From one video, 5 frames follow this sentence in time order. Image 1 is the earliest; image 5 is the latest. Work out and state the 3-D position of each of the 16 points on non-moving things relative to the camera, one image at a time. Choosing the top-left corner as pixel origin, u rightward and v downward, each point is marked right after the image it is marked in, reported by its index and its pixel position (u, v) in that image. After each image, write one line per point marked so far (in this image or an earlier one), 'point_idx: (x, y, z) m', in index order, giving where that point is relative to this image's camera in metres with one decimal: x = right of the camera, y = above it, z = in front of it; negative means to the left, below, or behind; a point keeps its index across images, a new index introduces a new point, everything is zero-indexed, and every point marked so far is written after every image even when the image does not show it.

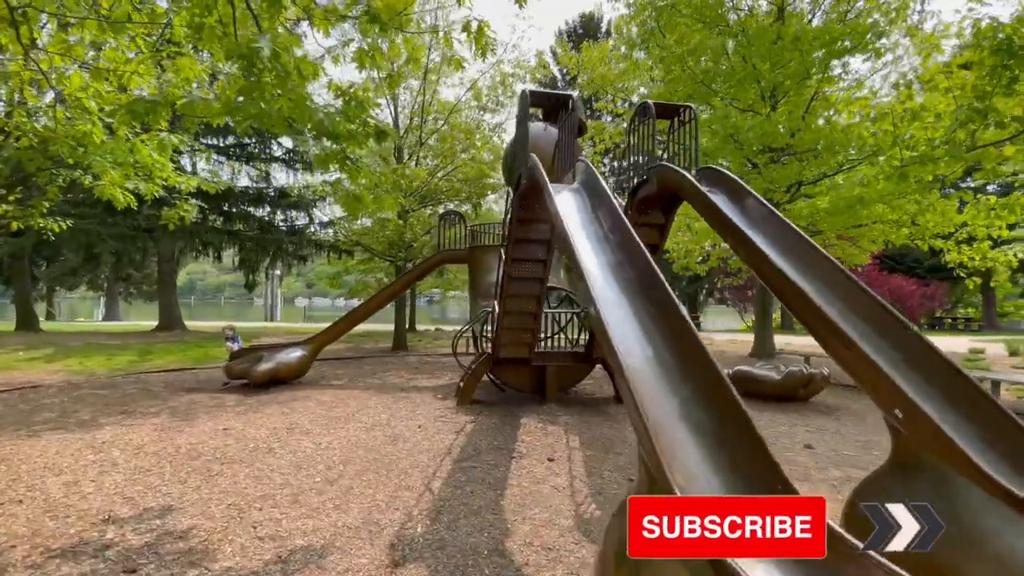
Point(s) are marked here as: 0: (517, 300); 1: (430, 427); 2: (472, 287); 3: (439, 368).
0: (+0.1, -0.2, +6.9) m
1: (-1.2, -2.0, +6.9) m
2: (-0.9, 0.0, +10.9) m
3: (-1.9, -2.1, +12.6) m
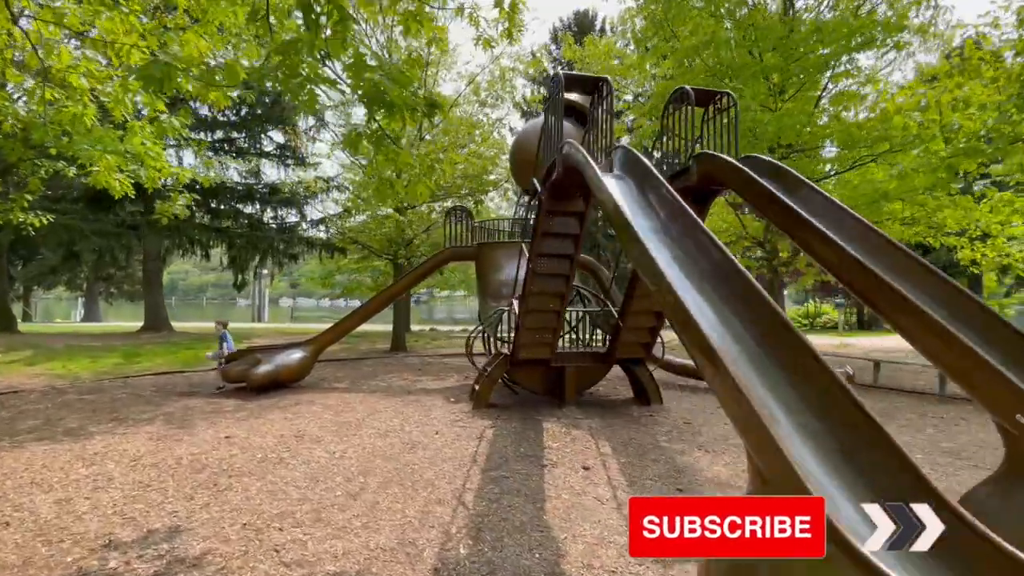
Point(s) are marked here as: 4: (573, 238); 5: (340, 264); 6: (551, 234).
0: (+0.4, -0.1, +6.5) m
1: (-0.9, -2.0, +6.5) m
2: (-0.7, 0.0, +10.5) m
3: (-1.8, -2.0, +12.2) m
4: (+0.8, +0.6, +6.1) m
5: (-6.8, +0.9, +18.9) m
6: (+0.5, +0.7, +6.1) m
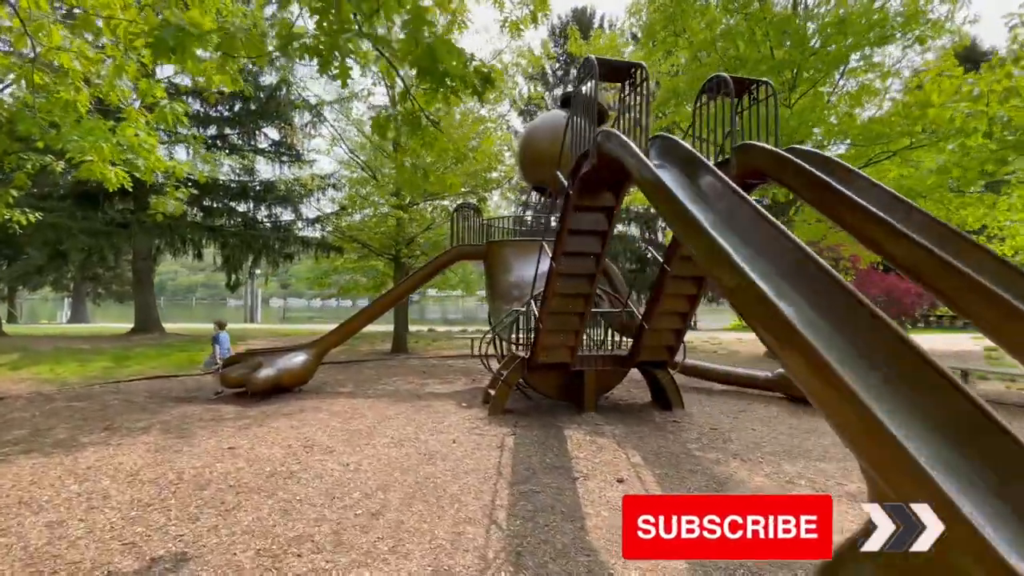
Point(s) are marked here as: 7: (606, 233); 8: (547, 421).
0: (+0.6, -0.1, +6.2) m
1: (-0.6, -2.0, +6.2) m
2: (-0.5, 0.0, +10.2) m
3: (-1.6, -2.0, +11.8) m
4: (+1.1, +0.6, +5.8) m
5: (-6.7, +0.9, +18.5) m
6: (+0.8, +0.7, +5.7) m
7: (+1.1, +0.7, +5.8) m
8: (+0.5, -1.9, +7.0) m
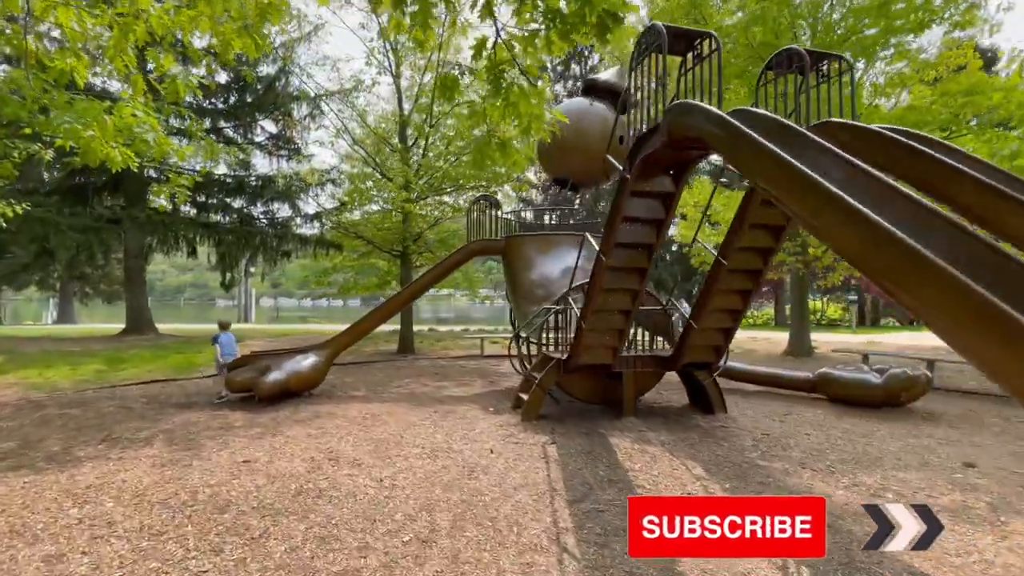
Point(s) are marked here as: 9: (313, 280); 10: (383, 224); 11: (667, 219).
0: (+1.1, -0.1, +5.7) m
1: (-0.1, -1.9, +5.6) m
2: (0.0, +0.1, +9.6) m
3: (-1.2, -2.0, +11.3) m
4: (+1.6, +0.7, +5.3) m
5: (-6.5, +1.0, +17.8) m
6: (+1.3, +0.7, +5.2) m
7: (+1.6, +0.7, +5.3) m
8: (+1.0, -1.9, +6.5) m
9: (-7.0, +0.3, +16.9) m
10: (-4.1, +2.0, +15.2) m
11: (+1.7, +0.7, +5.2) m
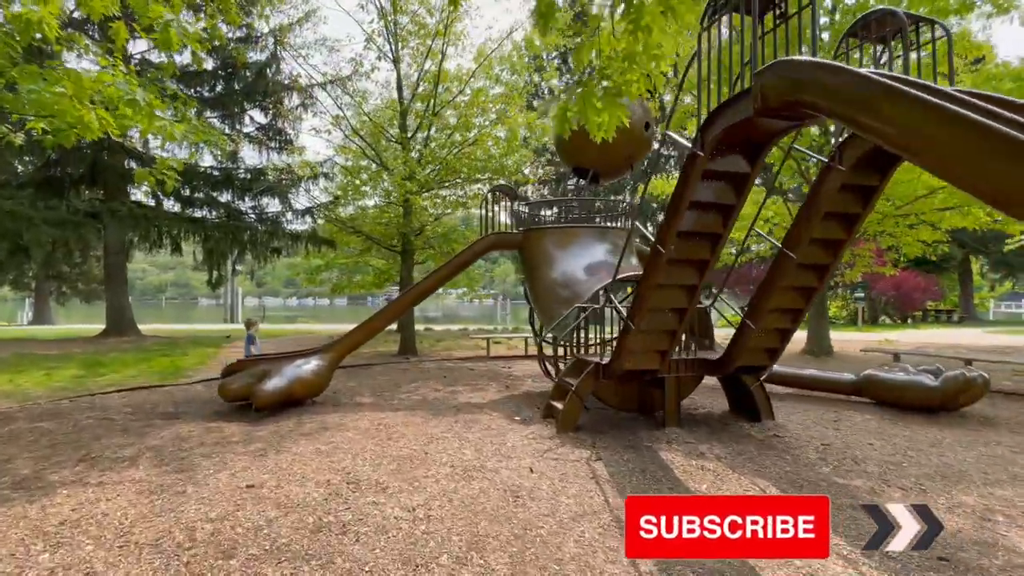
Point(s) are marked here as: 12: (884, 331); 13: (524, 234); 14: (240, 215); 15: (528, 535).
0: (+1.6, 0.0, +5.0) m
1: (+0.4, -1.9, +5.0) m
2: (+0.3, +0.1, +8.9) m
3: (-0.9, -1.9, +10.6) m
4: (+2.0, +0.7, +4.6) m
5: (-6.3, +1.0, +17.0) m
6: (+1.7, +0.8, +4.6) m
7: (+2.1, +0.8, +4.6) m
8: (+1.4, -1.8, +5.9) m
9: (-6.8, +0.3, +16.1) m
10: (-3.9, +2.1, +14.4) m
11: (+2.1, +0.8, +4.6) m
12: (+15.1, -1.7, +19.5) m
13: (+0.2, +1.0, +9.2) m
14: (-10.2, +2.8, +18.2) m
15: (+0.1, -1.9, +3.7) m
